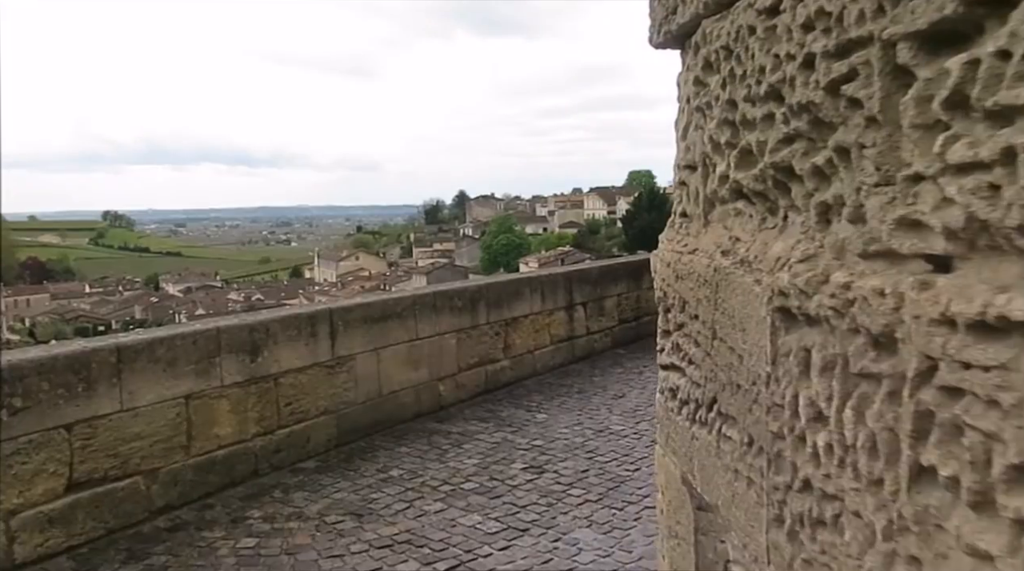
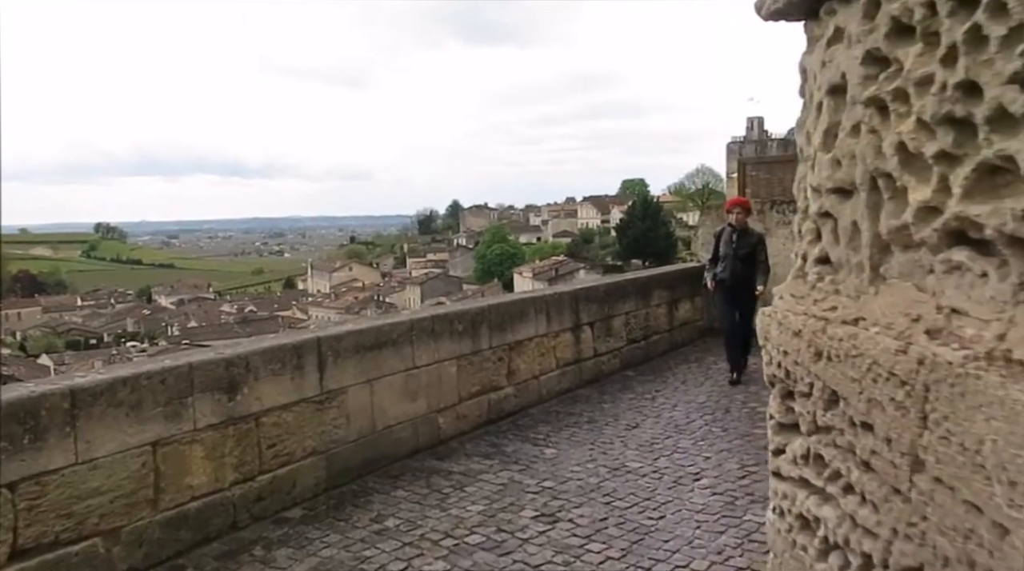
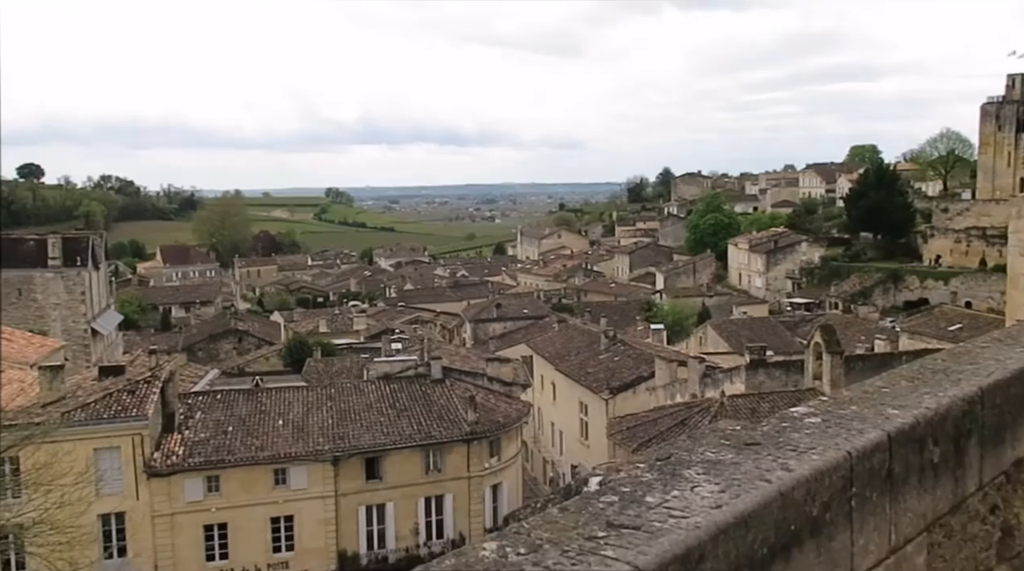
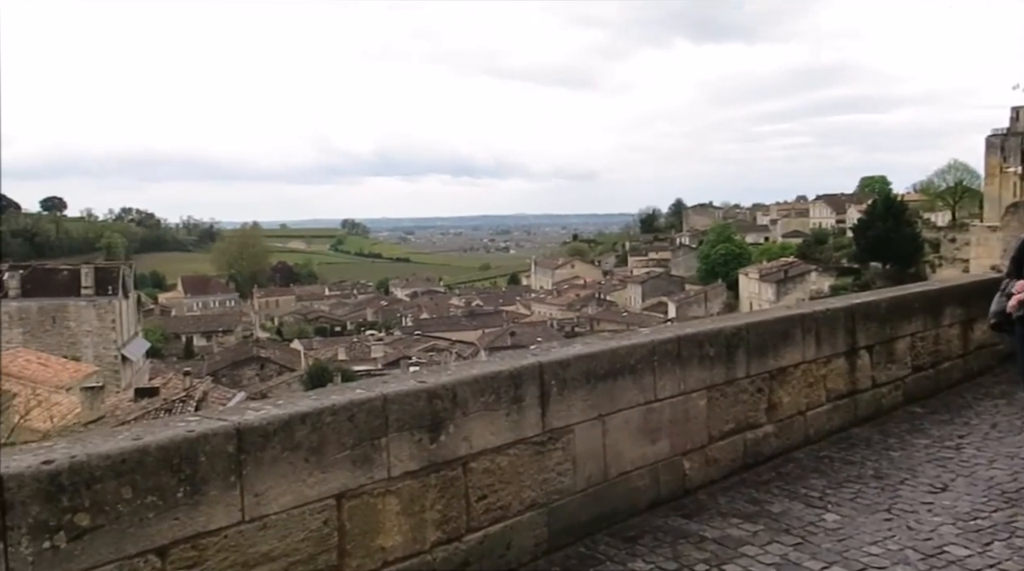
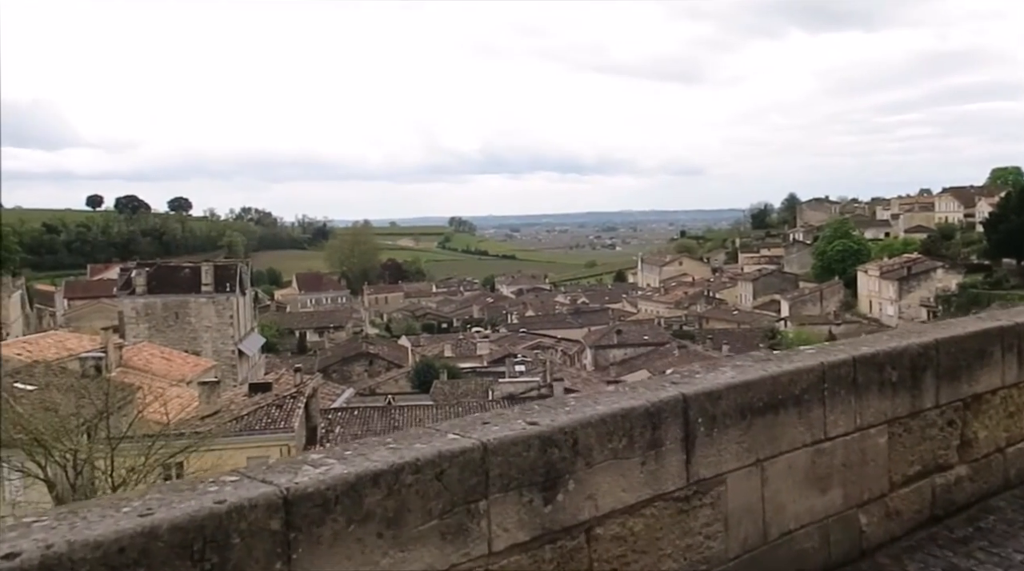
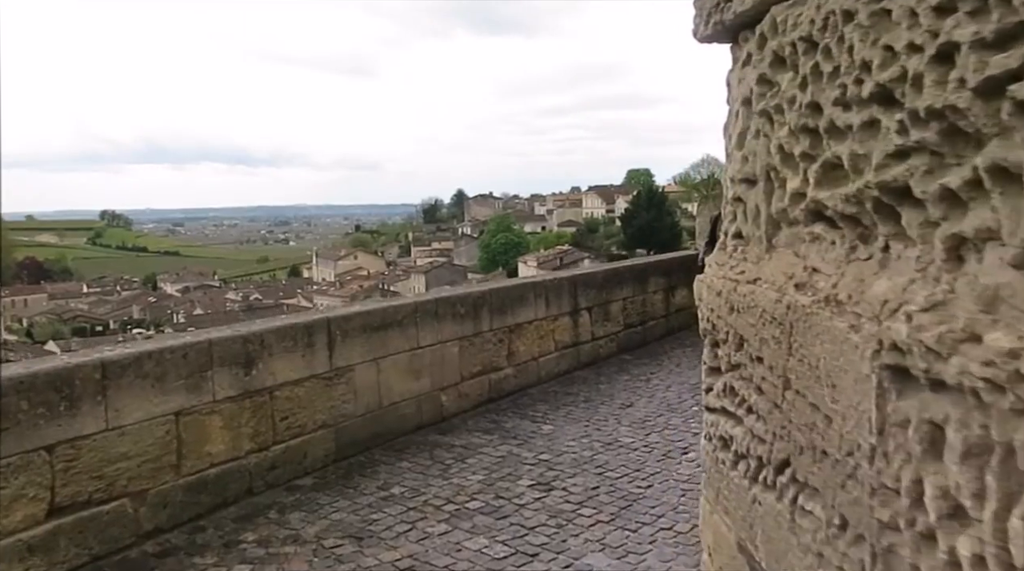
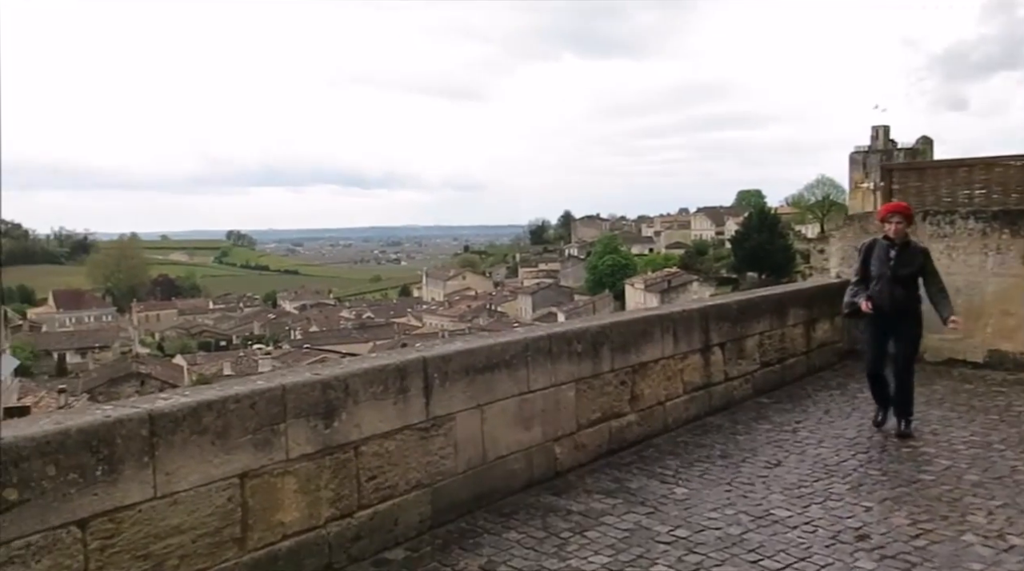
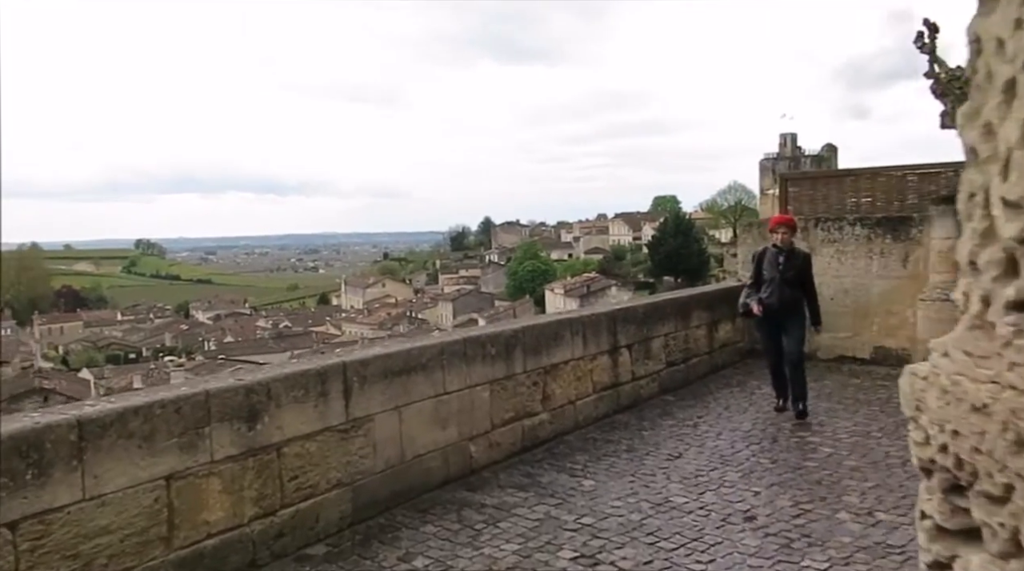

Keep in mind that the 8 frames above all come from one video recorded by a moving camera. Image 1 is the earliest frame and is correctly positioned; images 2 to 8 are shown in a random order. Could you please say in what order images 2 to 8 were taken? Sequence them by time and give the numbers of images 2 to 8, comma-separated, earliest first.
6, 2, 8, 7, 4, 5, 3
